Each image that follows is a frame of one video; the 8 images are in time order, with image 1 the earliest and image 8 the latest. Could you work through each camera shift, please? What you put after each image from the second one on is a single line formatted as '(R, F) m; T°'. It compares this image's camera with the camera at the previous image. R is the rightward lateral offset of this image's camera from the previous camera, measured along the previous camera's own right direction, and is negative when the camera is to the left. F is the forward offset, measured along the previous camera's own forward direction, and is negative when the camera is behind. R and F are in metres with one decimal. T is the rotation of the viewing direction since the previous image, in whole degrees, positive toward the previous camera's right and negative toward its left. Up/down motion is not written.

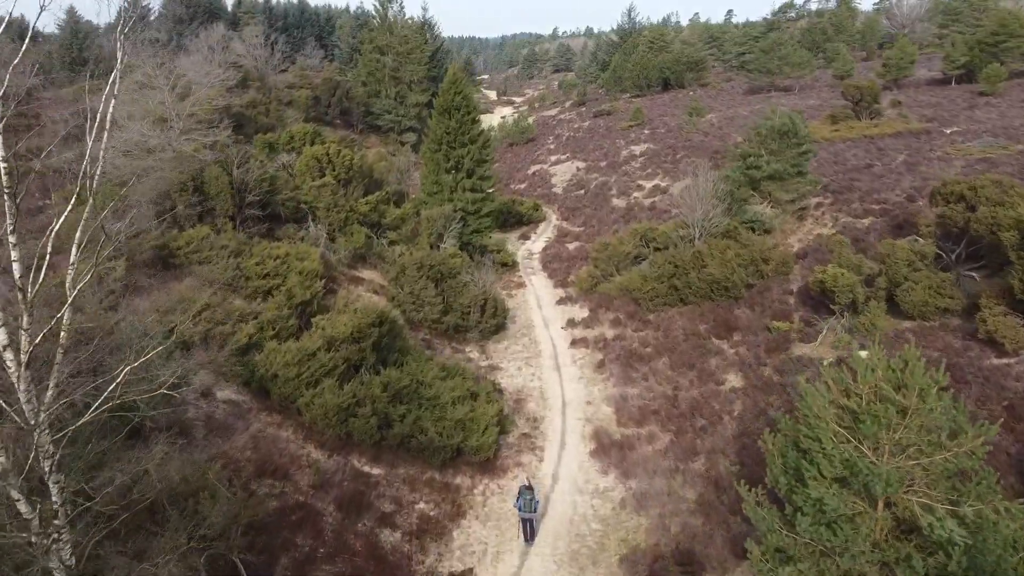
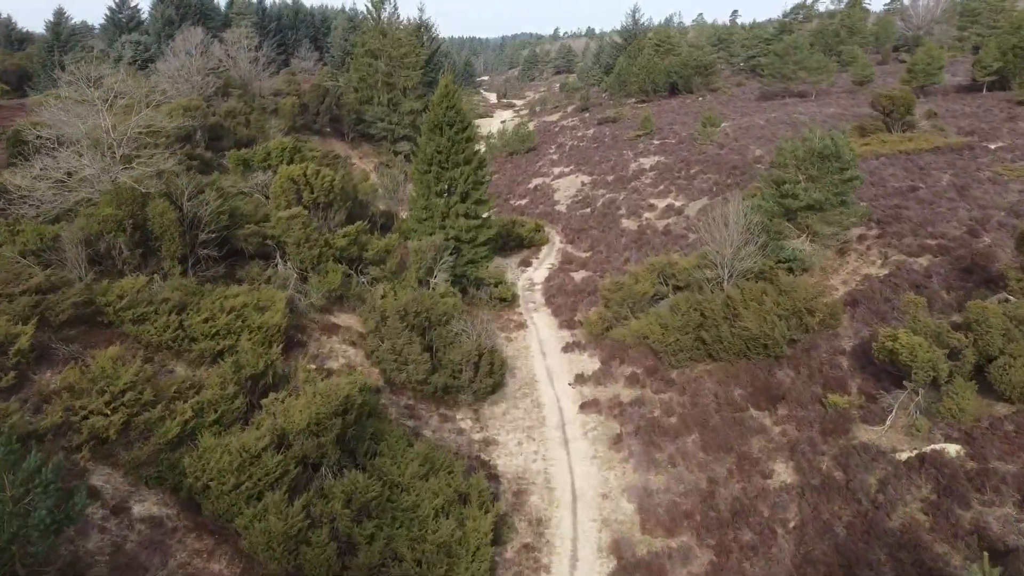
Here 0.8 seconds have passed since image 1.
(0.0, +2.7) m; 0°
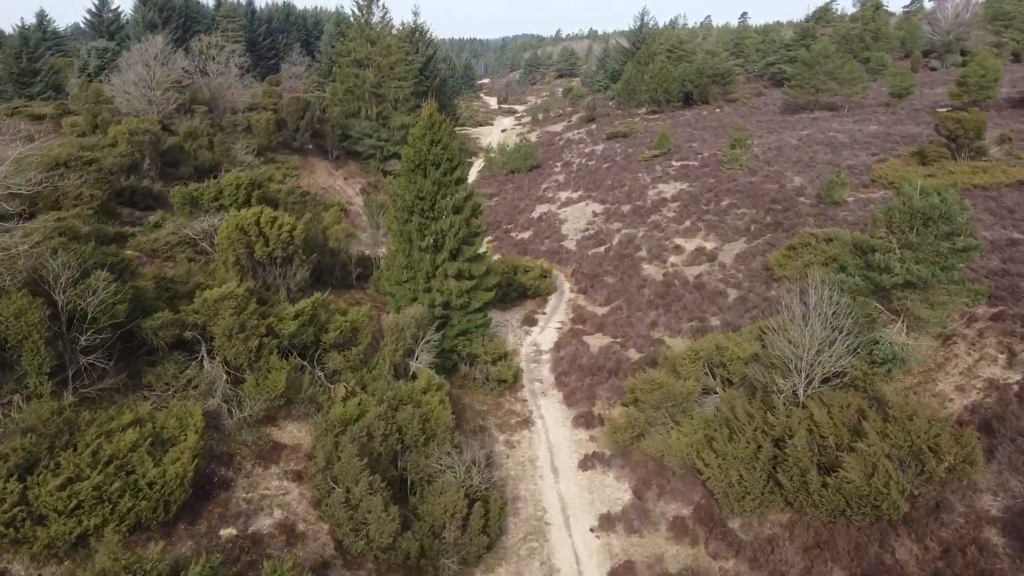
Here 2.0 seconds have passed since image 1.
(0.0, +4.3) m; 0°
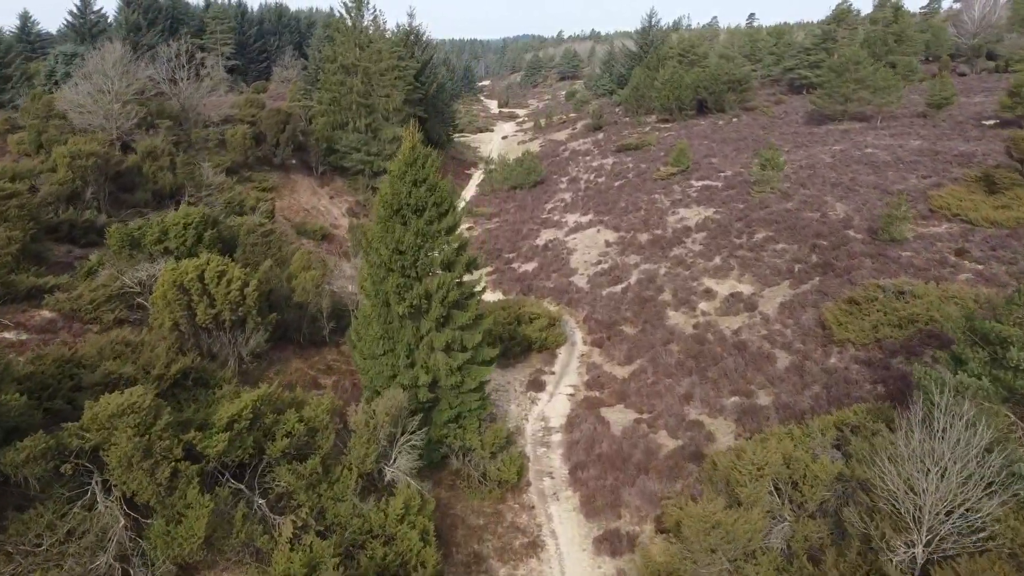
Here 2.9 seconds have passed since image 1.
(-0.1, +3.5) m; 0°
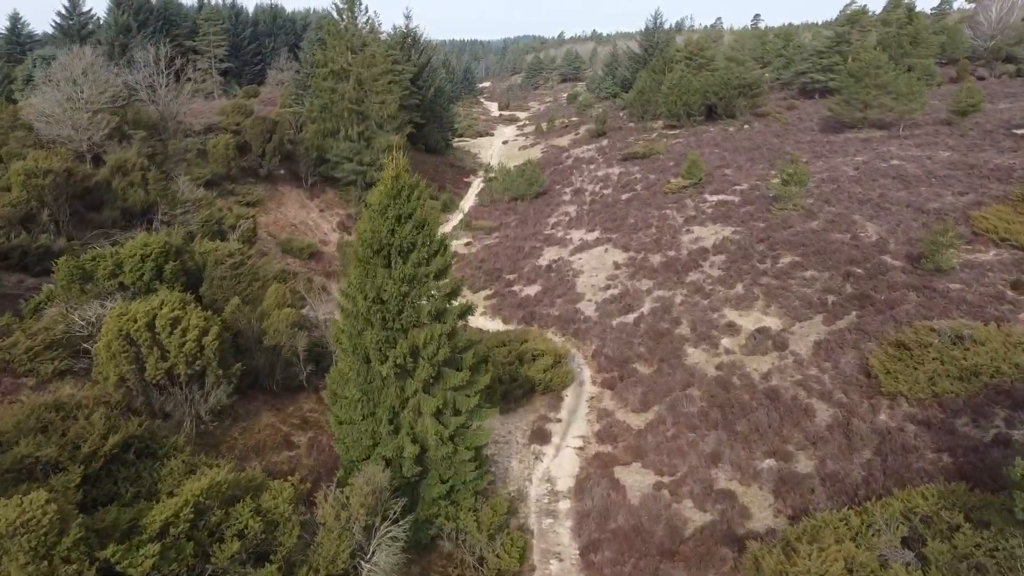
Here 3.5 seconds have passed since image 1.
(0.0, +2.1) m; 0°
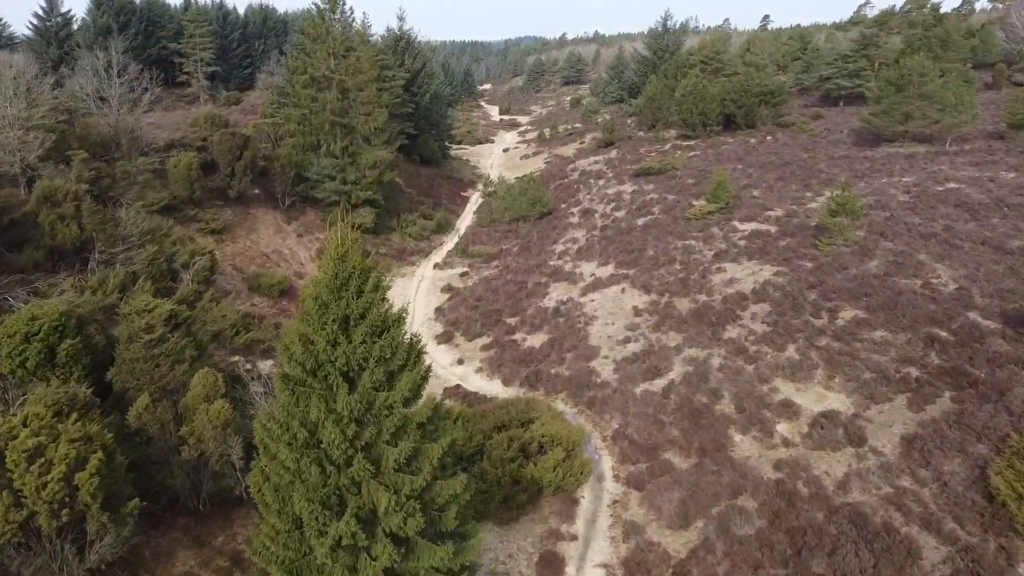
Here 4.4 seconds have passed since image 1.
(0.0, +3.7) m; 0°
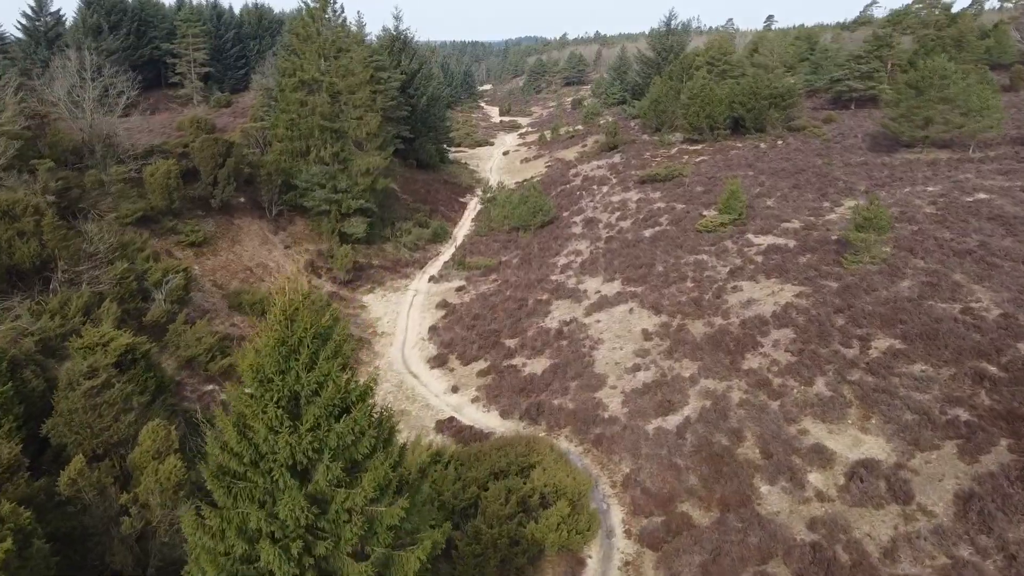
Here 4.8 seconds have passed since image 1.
(0.0, +1.6) m; 0°
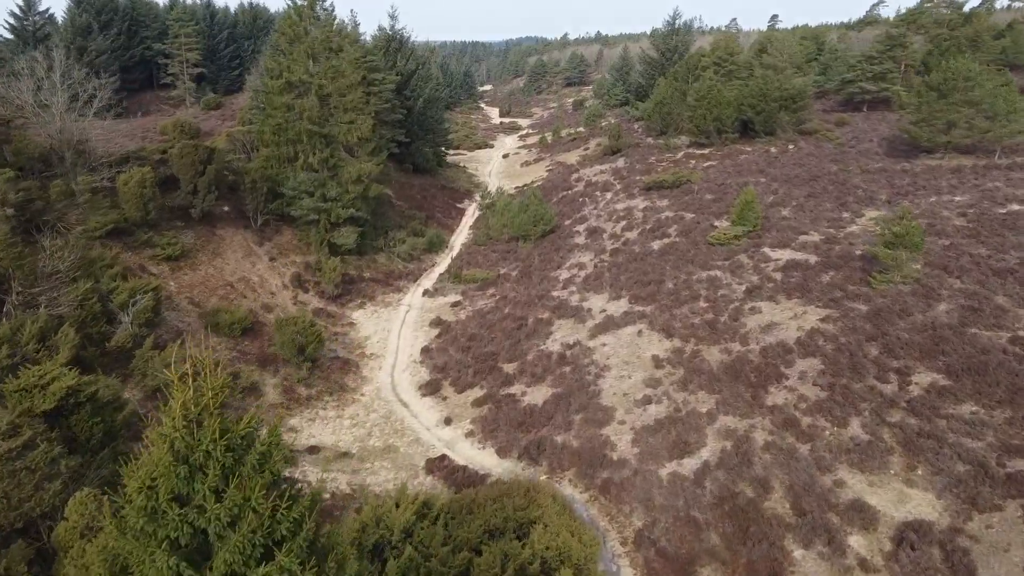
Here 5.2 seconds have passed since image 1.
(+0.1, +1.6) m; 0°
